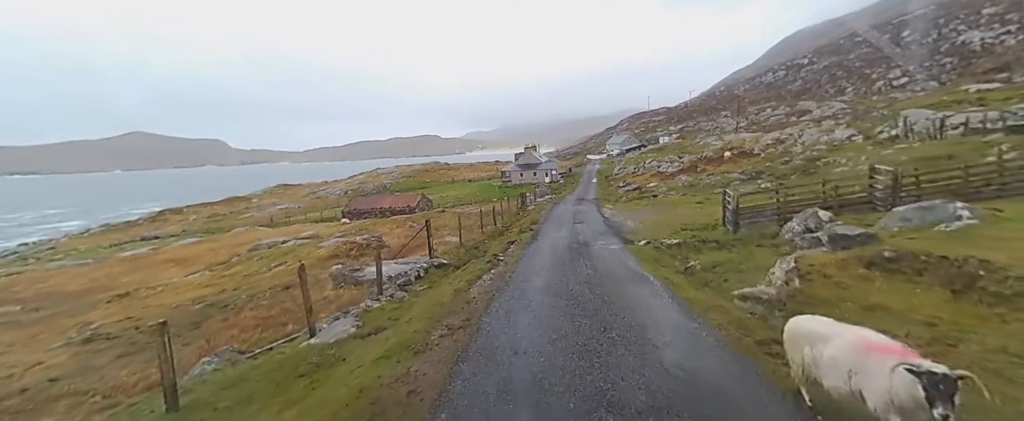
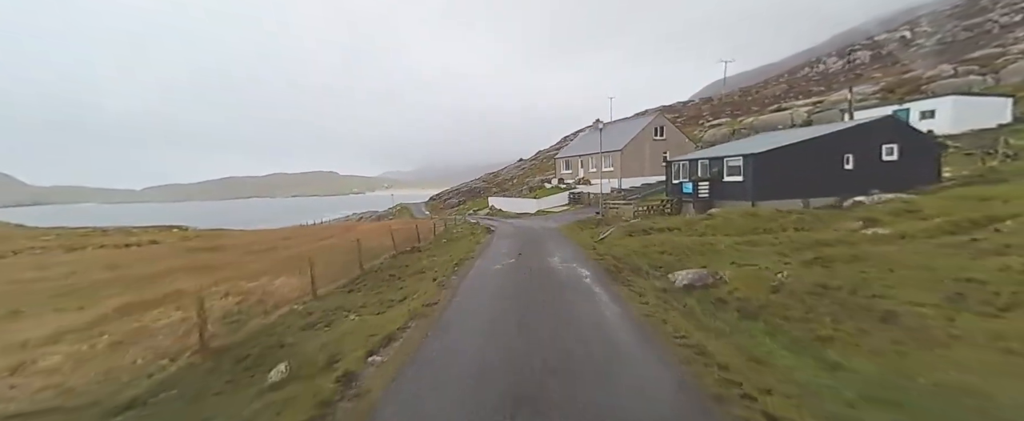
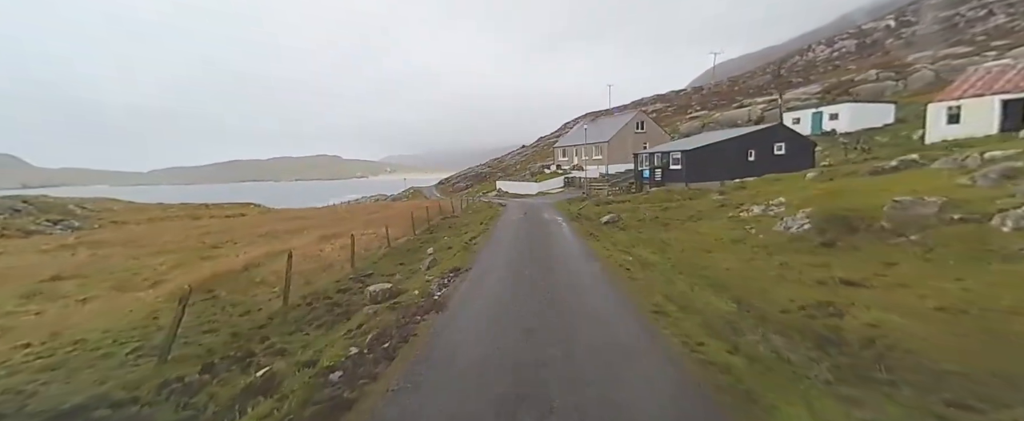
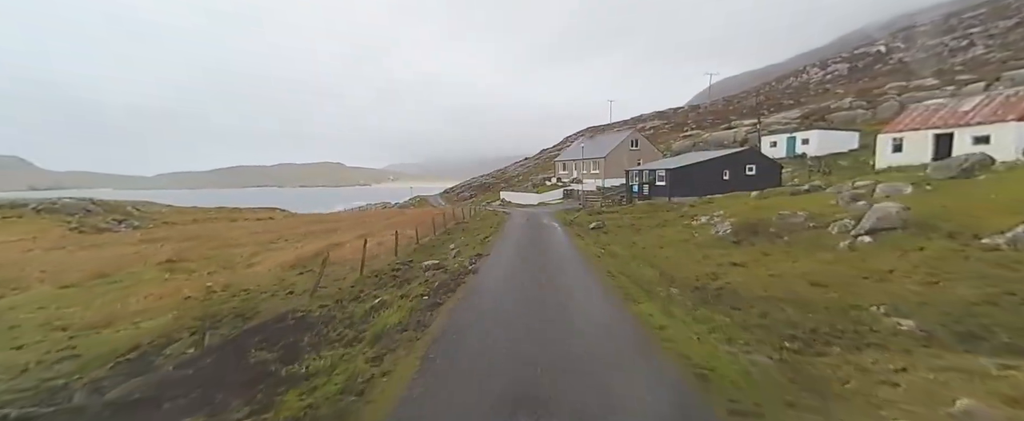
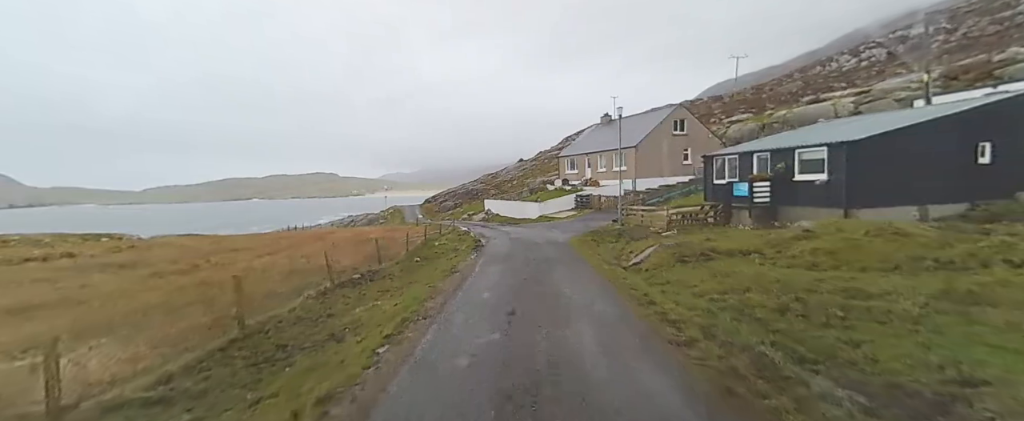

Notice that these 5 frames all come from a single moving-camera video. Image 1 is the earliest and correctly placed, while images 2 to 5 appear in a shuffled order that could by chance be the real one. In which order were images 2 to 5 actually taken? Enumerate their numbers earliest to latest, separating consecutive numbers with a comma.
4, 3, 2, 5
